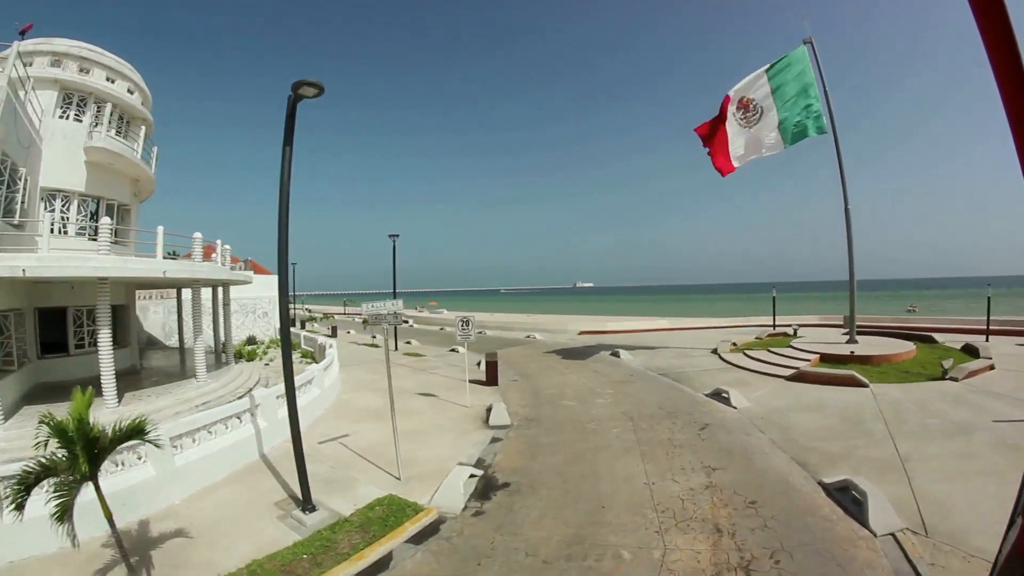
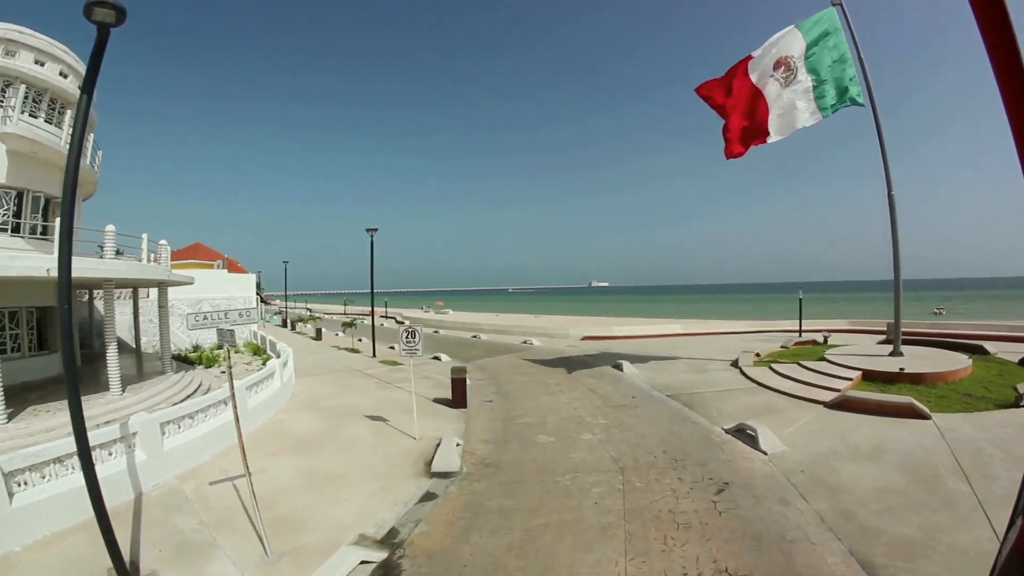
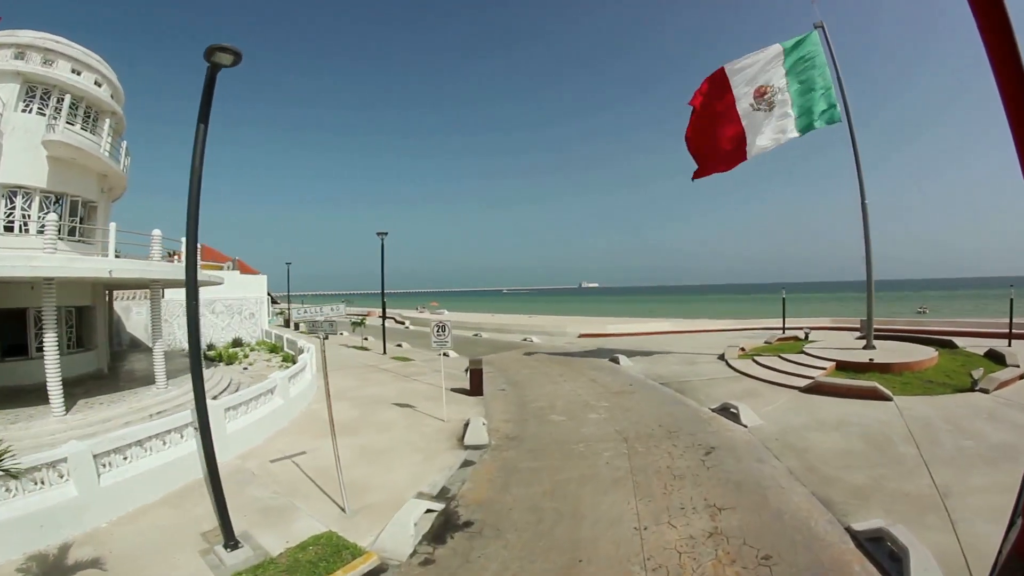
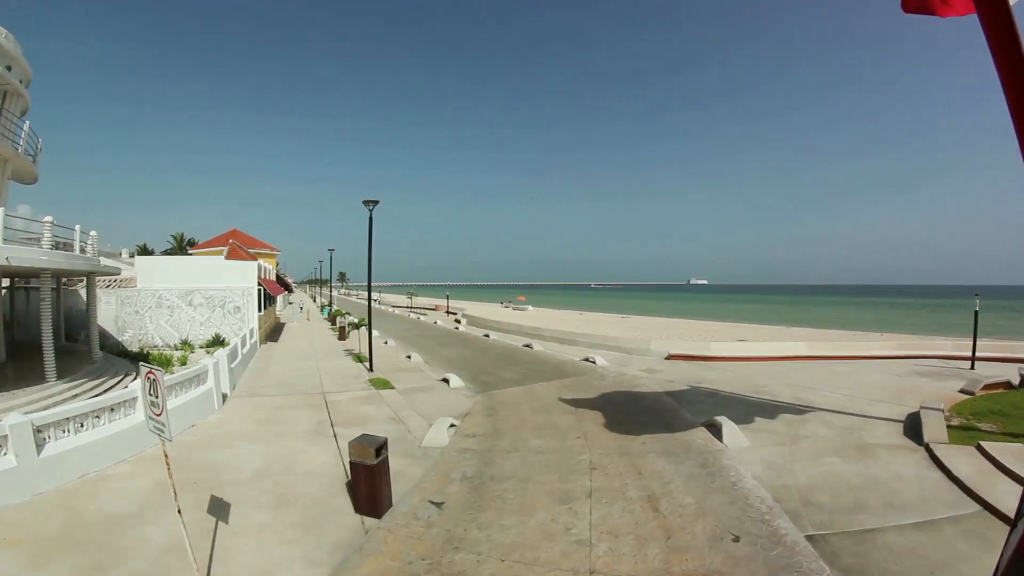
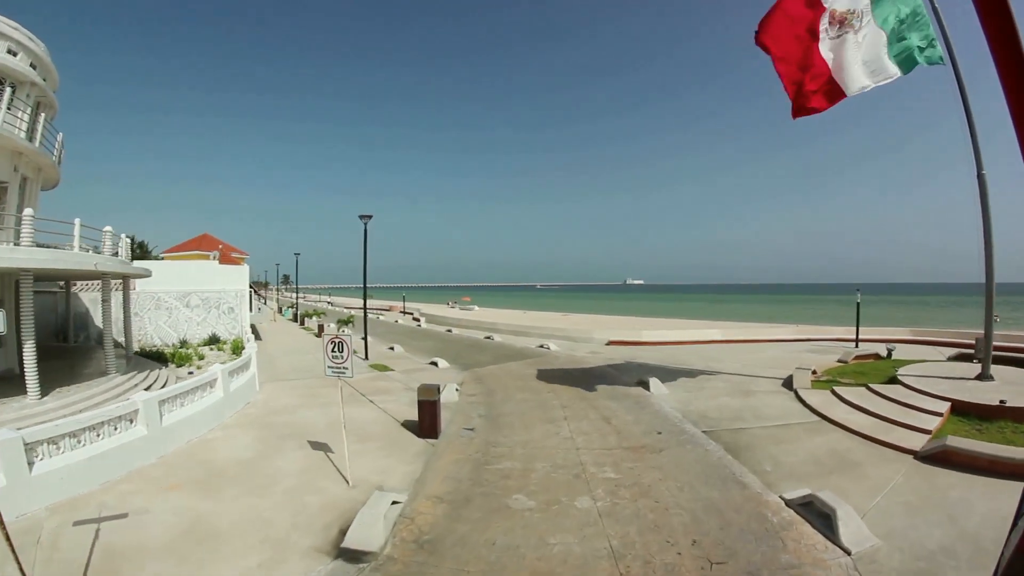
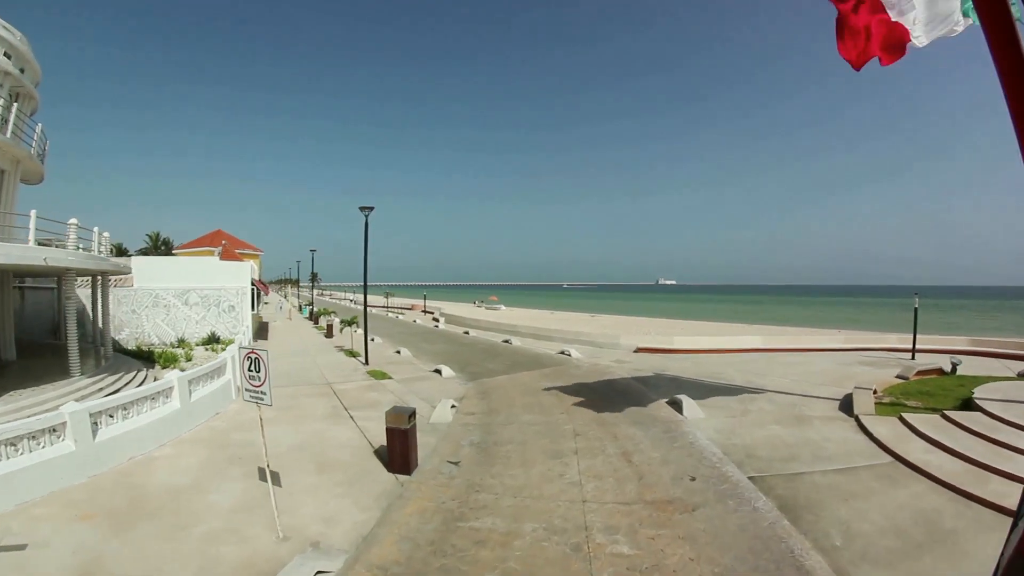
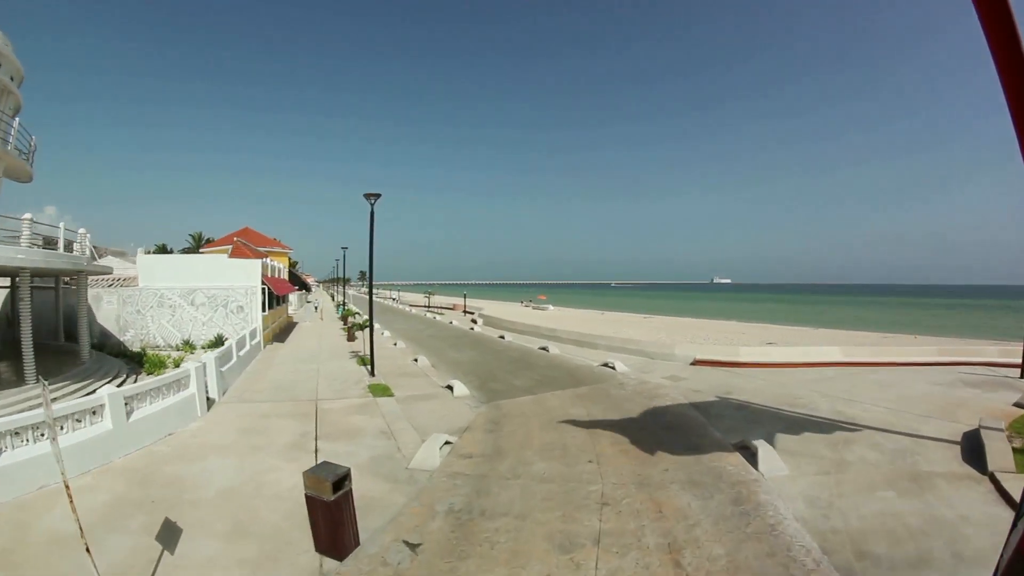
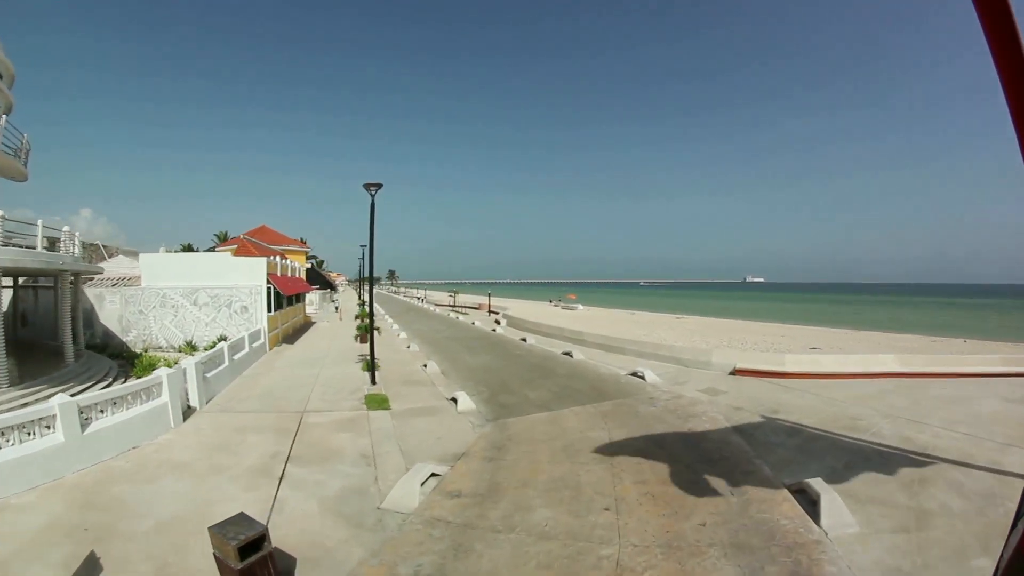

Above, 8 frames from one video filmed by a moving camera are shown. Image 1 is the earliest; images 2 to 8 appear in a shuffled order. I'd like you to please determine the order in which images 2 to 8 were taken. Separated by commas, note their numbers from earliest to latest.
3, 2, 5, 6, 4, 7, 8
